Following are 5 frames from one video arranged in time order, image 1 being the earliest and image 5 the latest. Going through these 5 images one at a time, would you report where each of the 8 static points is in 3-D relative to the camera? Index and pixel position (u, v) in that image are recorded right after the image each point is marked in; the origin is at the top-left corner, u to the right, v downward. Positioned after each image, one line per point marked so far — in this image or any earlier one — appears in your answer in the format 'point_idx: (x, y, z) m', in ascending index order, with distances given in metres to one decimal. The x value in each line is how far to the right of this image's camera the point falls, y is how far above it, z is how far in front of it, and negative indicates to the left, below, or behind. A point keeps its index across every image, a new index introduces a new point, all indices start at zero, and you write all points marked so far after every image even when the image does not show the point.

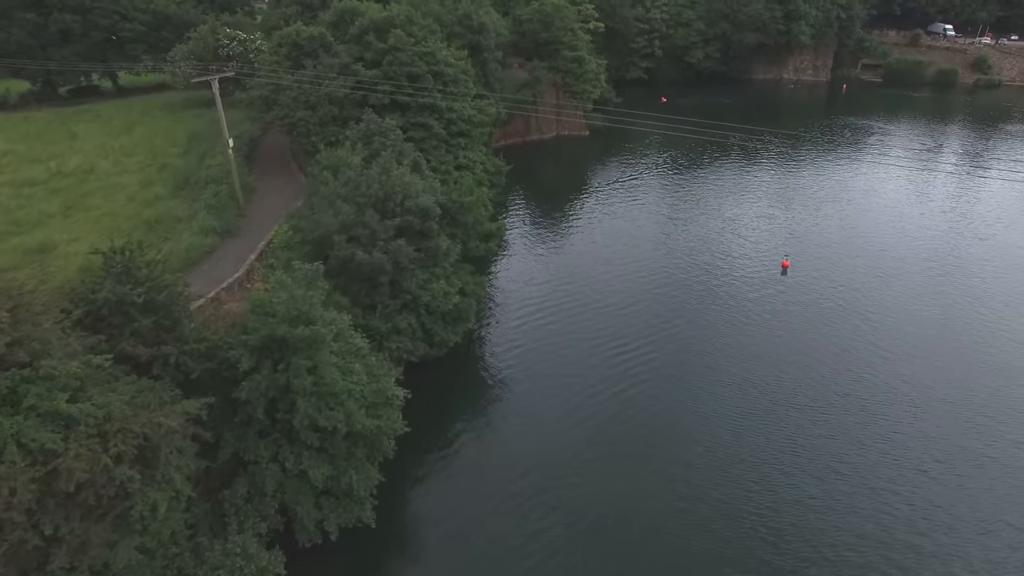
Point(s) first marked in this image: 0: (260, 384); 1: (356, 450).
0: (-5.9, -2.3, +16.1) m
1: (-4.0, -4.1, +17.5) m
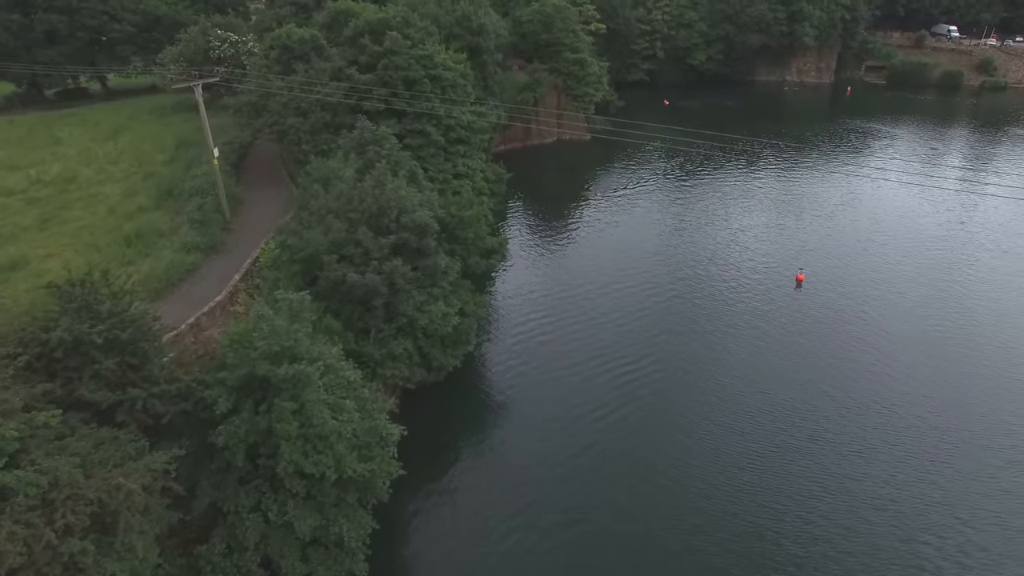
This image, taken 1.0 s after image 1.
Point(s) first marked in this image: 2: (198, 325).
0: (-5.8, -3.0, +14.5) m
1: (-3.8, -4.8, +15.9) m
2: (-8.7, -1.0, +18.9) m
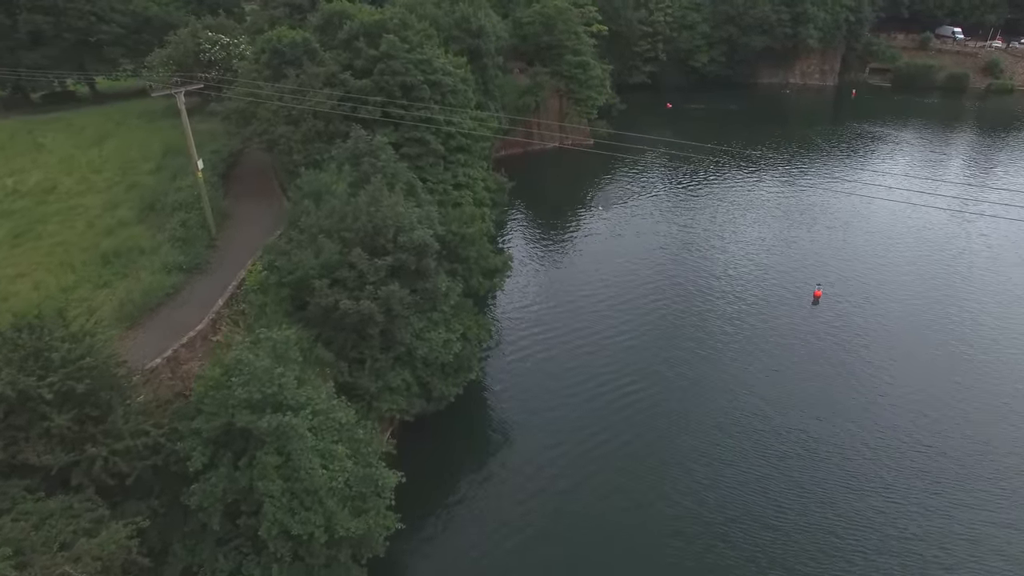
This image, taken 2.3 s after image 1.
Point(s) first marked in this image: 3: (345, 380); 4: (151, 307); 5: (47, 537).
0: (-5.6, -3.7, +12.9) m
1: (-3.6, -5.6, +14.3) m
2: (-8.4, -1.8, +17.2) m
3: (-4.5, -2.5, +18.7) m
4: (-10.3, -0.5, +19.6) m
5: (-6.8, -3.6, +10.2) m
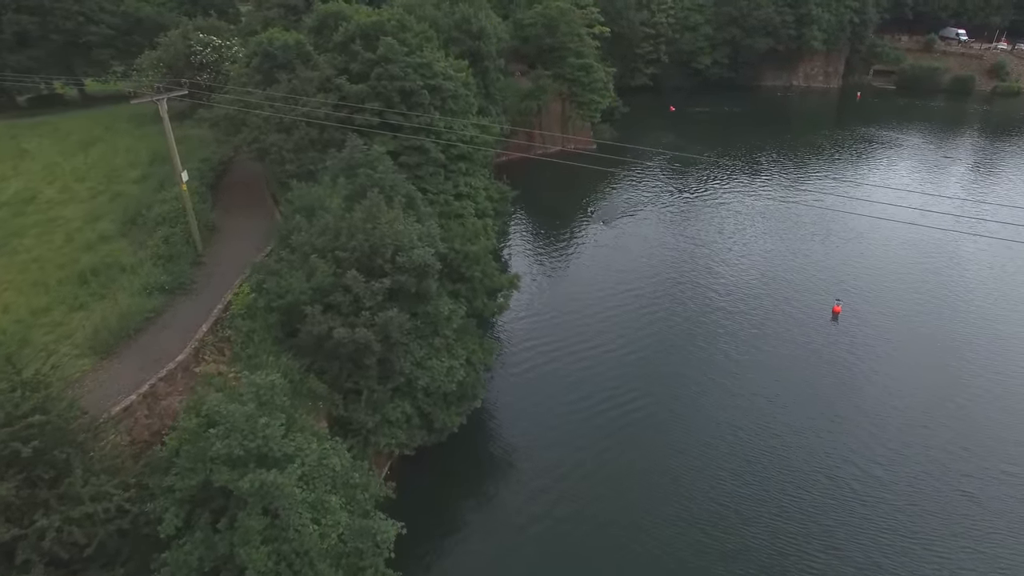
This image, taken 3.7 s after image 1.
0: (-5.3, -4.3, +11.3) m
1: (-3.4, -6.2, +12.8) m
2: (-8.2, -2.4, +15.7) m
3: (-4.3, -3.2, +17.2) m
4: (-10.1, -1.2, +18.1) m
5: (-6.5, -4.3, +8.7) m
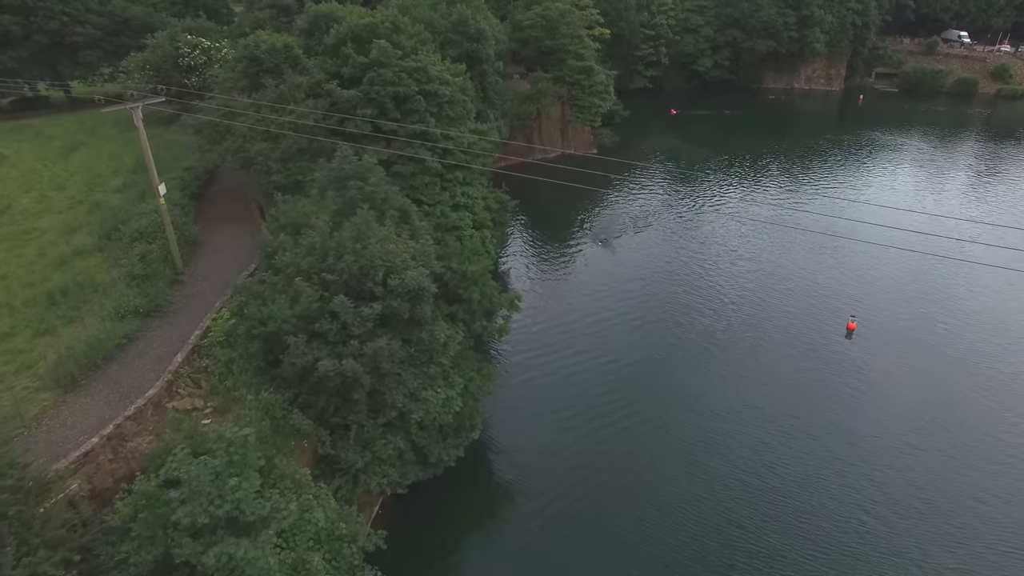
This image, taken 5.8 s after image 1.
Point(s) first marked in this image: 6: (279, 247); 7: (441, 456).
0: (-5.2, -5.0, +9.9) m
1: (-3.3, -6.8, +11.3) m
2: (-8.2, -3.0, +14.2) m
3: (-4.3, -3.8, +15.7) m
4: (-10.1, -1.8, +16.6) m
5: (-6.5, -4.9, +7.2) m
6: (-6.4, +1.1, +18.6) m
7: (-1.8, -4.4, +18.1) m
